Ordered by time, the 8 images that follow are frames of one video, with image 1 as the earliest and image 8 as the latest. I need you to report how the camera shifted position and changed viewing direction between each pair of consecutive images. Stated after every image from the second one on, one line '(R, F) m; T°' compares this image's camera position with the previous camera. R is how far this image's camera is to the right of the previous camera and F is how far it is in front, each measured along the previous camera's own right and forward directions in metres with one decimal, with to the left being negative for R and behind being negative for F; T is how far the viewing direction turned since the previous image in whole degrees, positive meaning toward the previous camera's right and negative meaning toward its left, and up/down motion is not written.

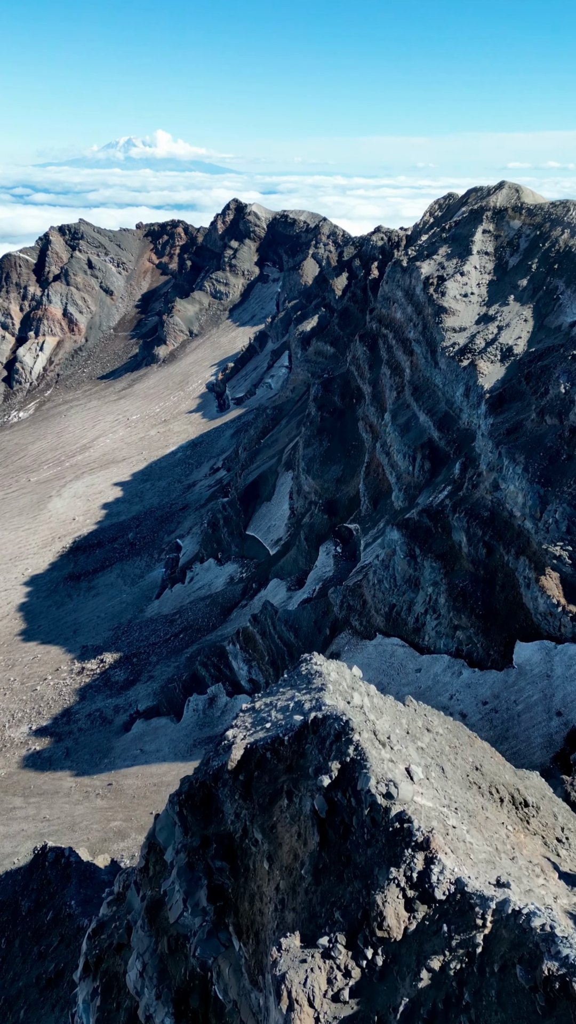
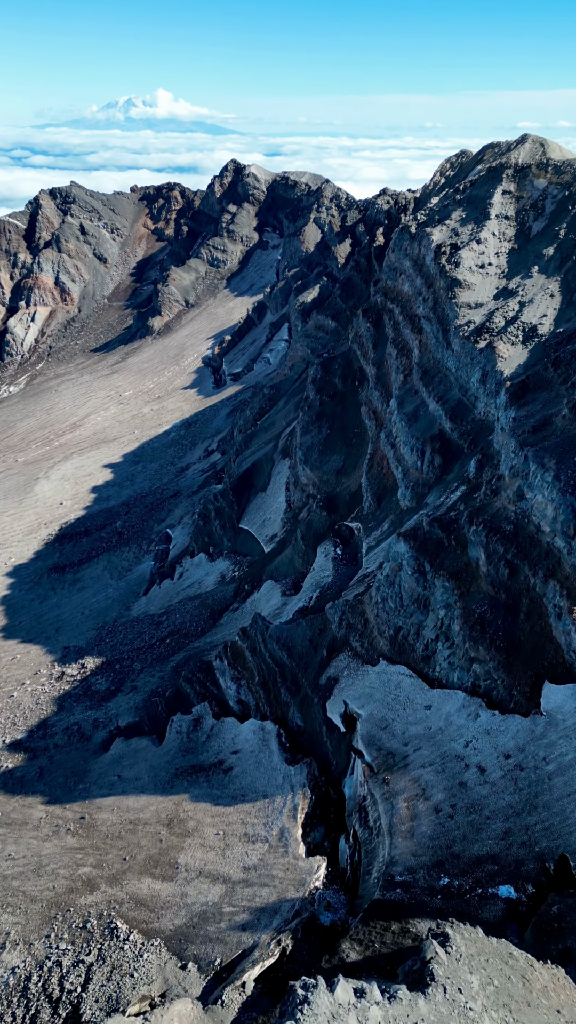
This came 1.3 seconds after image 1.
(+0.6, +6.2) m; 0°
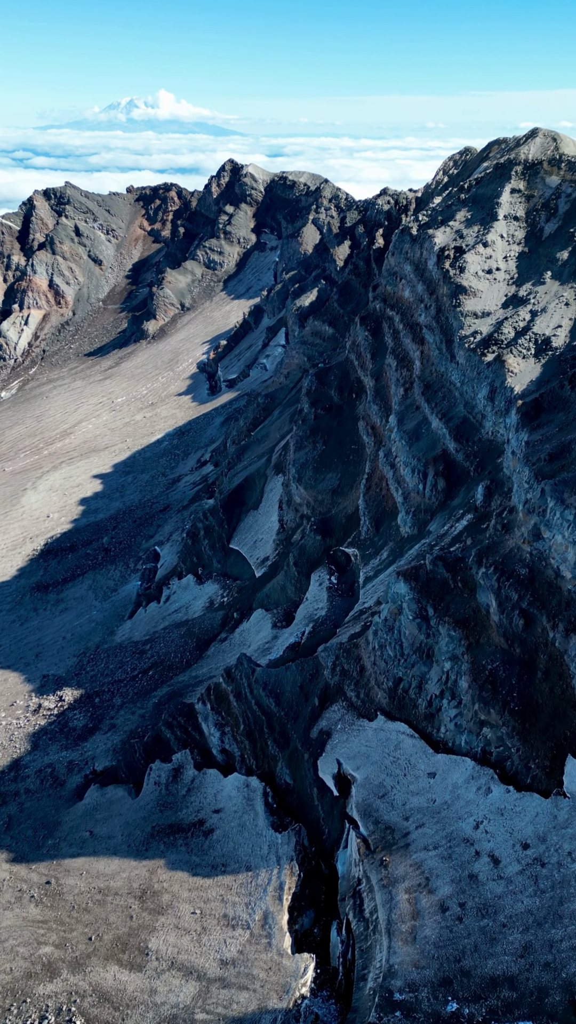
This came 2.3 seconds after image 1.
(+0.6, +4.6) m; 0°
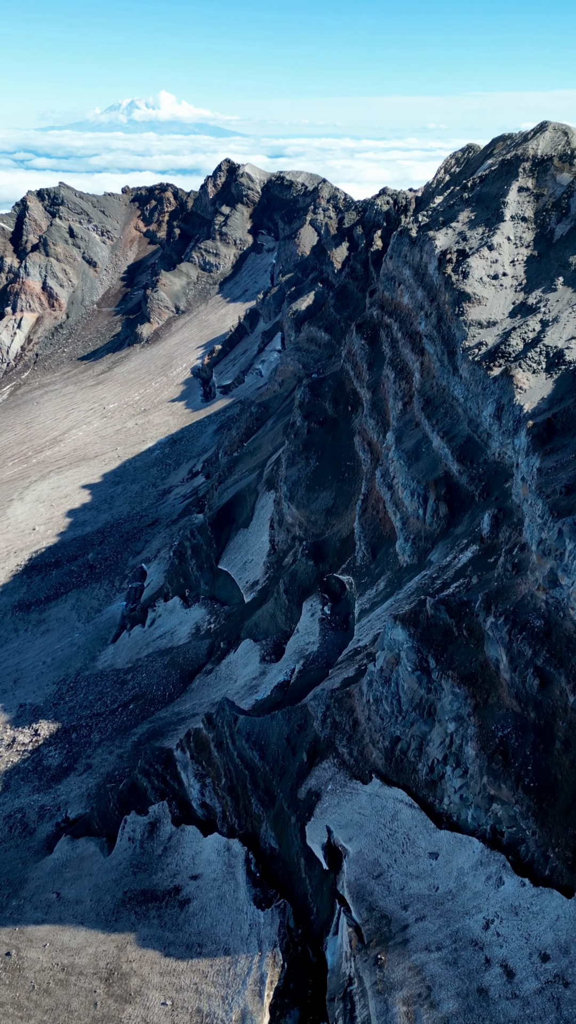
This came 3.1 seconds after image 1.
(+0.6, +4.2) m; 0°
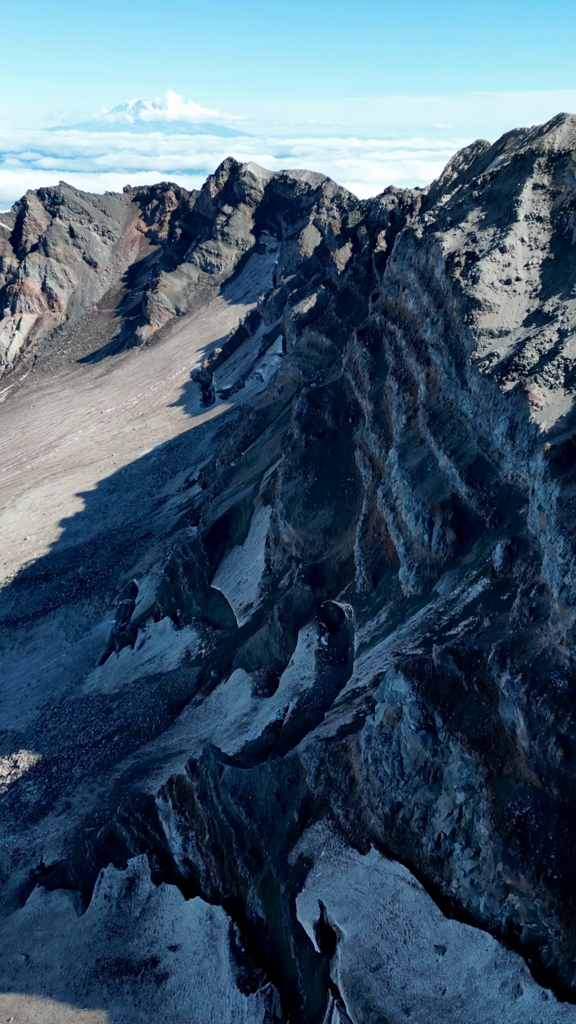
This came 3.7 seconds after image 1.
(+0.5, +3.7) m; 0°
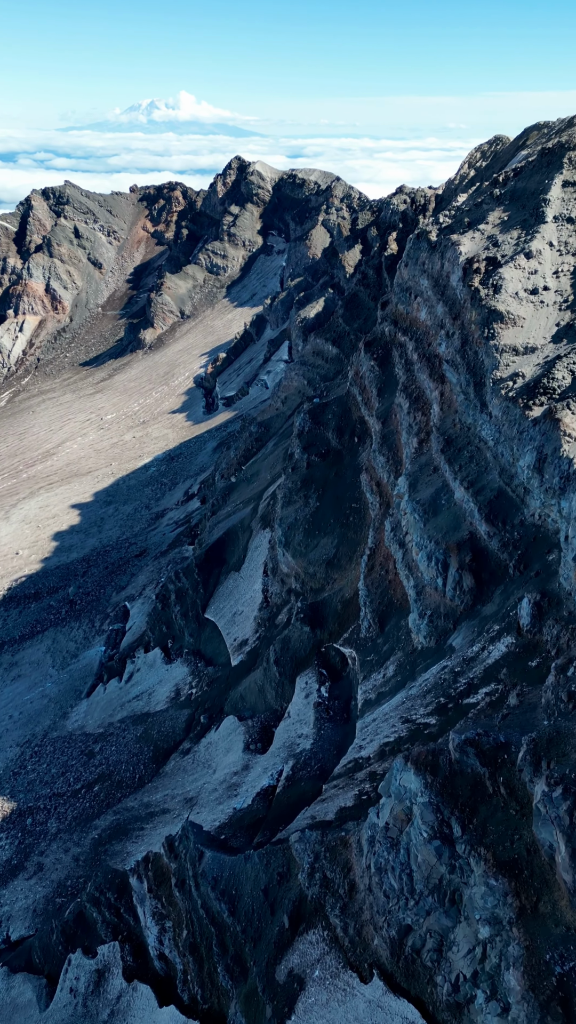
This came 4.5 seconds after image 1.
(+0.5, +4.9) m; -1°
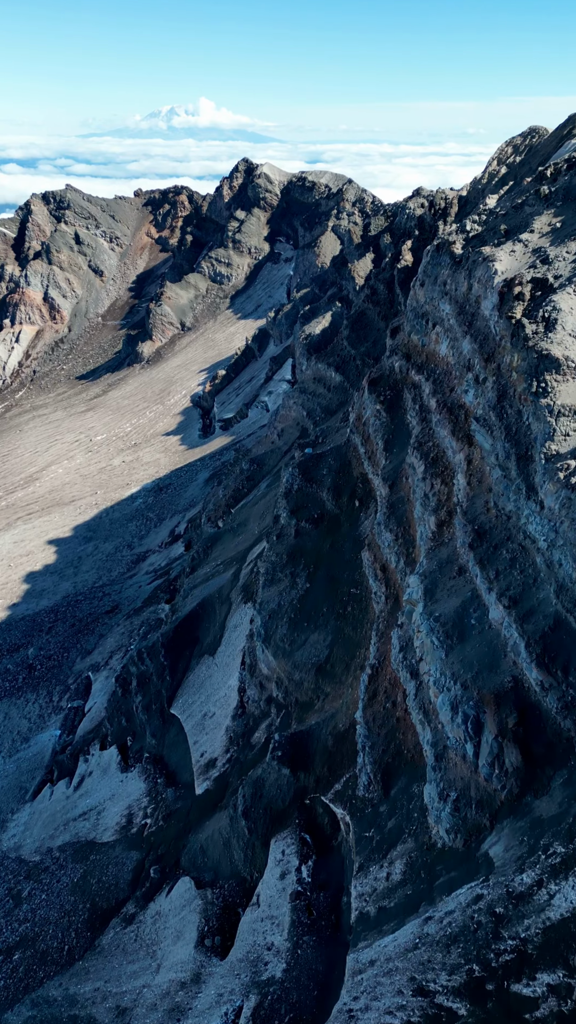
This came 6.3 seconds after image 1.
(+1.3, +11.2) m; -1°
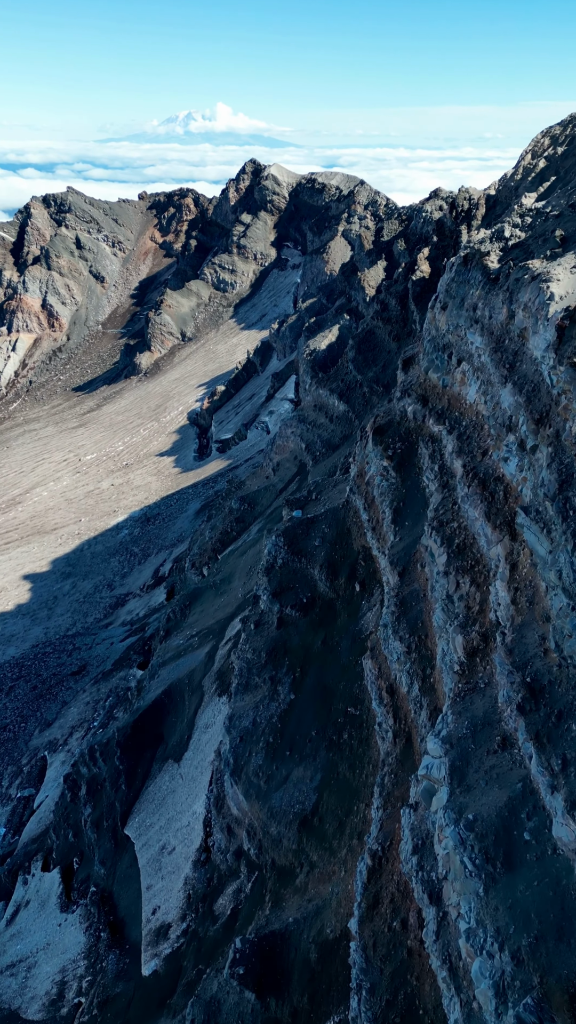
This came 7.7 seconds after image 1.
(+1.0, +9.6) m; -1°
